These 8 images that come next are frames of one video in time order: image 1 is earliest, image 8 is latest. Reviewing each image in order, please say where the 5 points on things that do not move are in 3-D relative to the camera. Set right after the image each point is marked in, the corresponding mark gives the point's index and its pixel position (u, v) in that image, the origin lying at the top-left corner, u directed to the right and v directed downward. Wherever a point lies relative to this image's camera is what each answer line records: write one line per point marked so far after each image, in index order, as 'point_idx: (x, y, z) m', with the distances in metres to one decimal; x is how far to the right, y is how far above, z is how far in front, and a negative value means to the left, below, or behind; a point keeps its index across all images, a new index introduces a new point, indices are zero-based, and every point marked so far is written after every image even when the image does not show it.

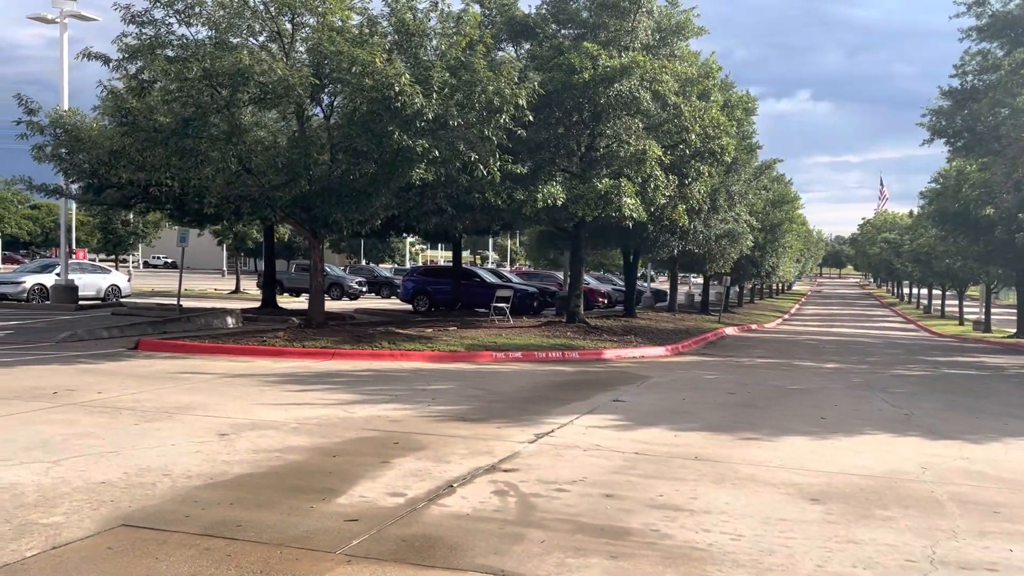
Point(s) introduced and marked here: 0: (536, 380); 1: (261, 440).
0: (+0.4, -1.4, +13.2) m
1: (-2.2, -1.4, +8.1) m
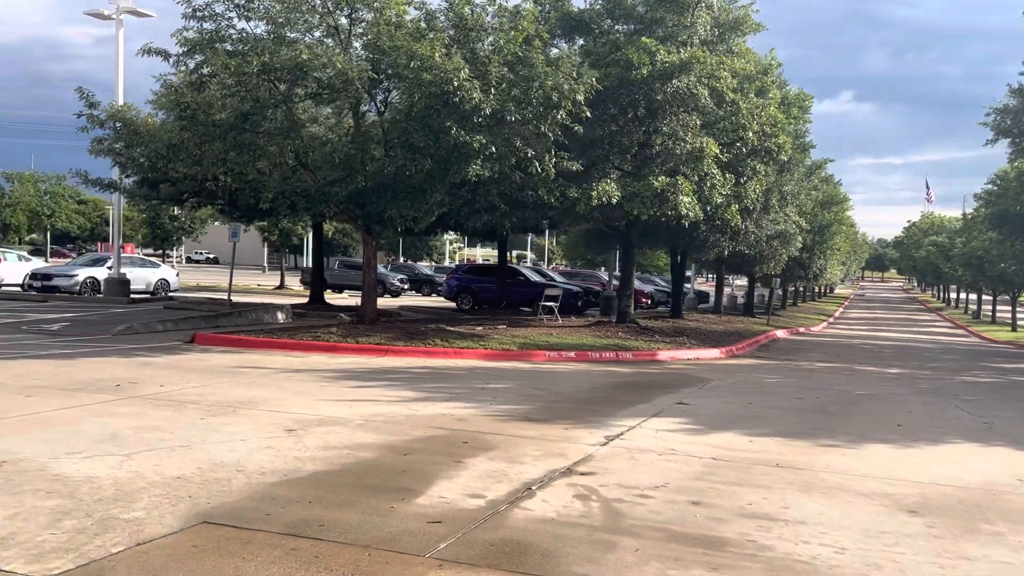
0: (+1.2, -1.3, +13.0) m
1: (-1.6, -1.3, +8.0) m
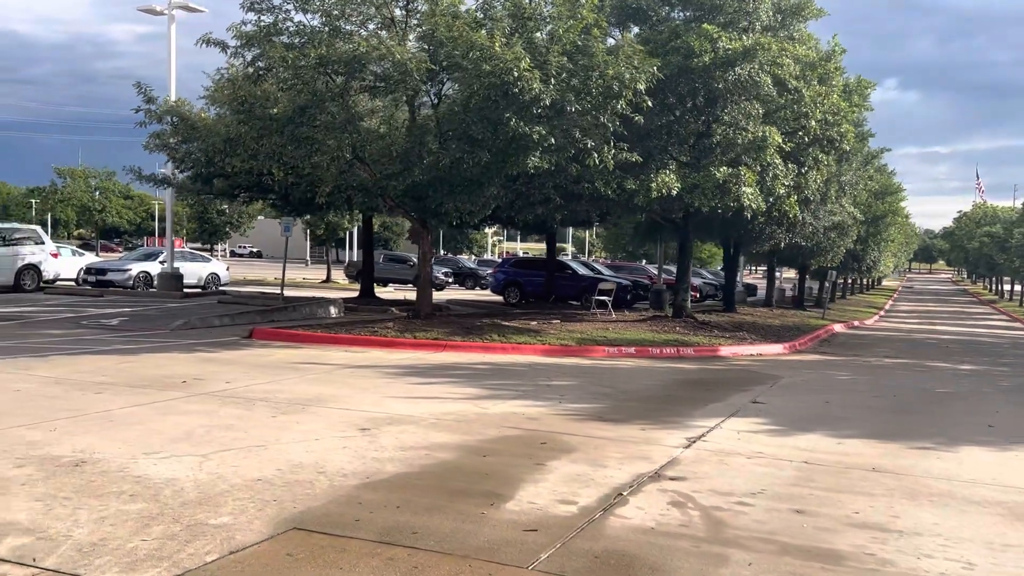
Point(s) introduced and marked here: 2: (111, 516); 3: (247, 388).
0: (+2.1, -1.3, +12.7) m
1: (-0.9, -1.3, +7.8) m
2: (-2.3, -1.3, +5.3) m
3: (-3.0, -1.1, +10.2) m
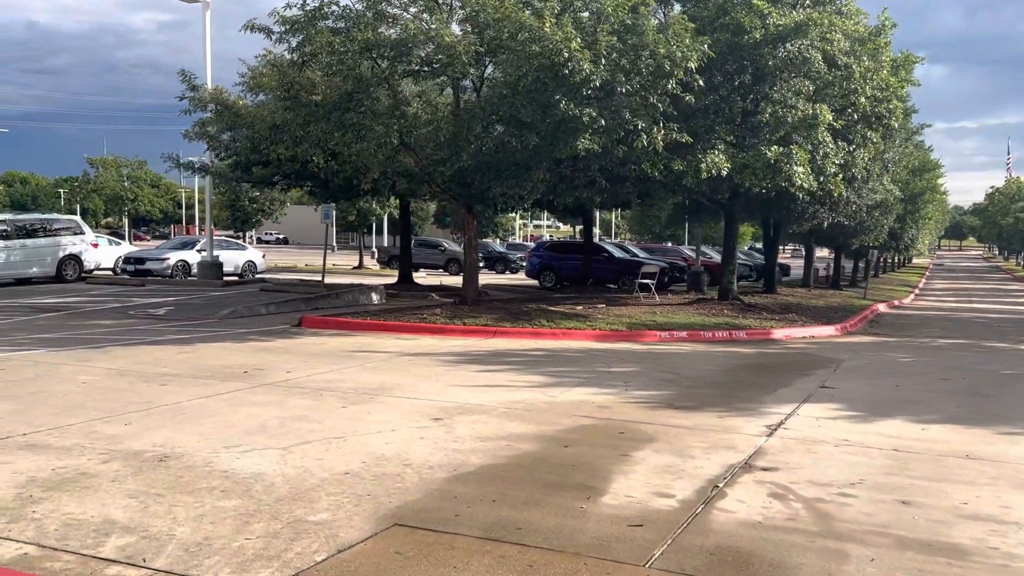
0: (+2.9, -1.0, +12.5) m
1: (-0.3, -1.2, +7.7) m
2: (-1.7, -1.3, +5.2) m
3: (-2.3, -1.0, +10.2) m
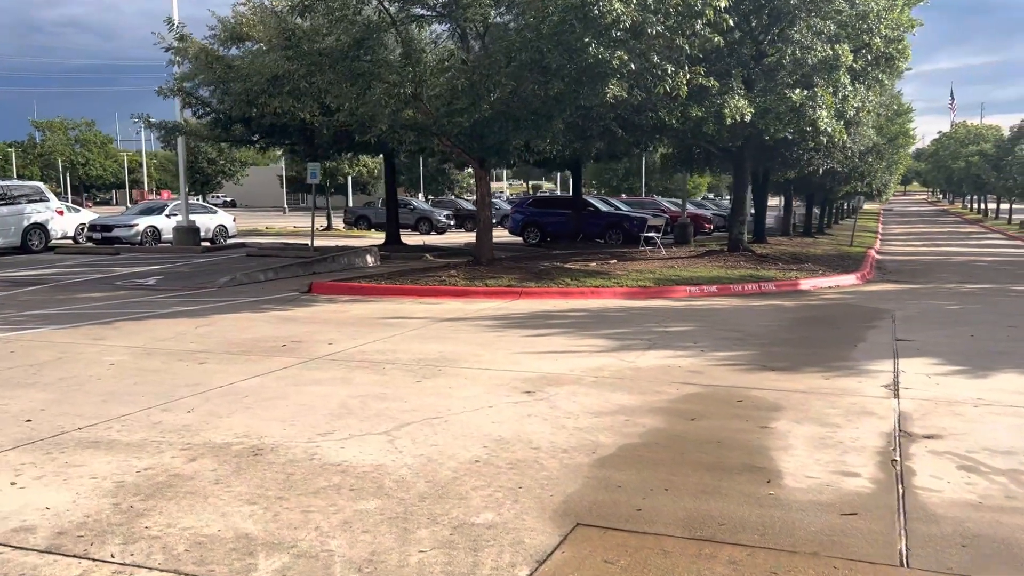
0: (+3.4, -0.4, +12.0) m
1: (+0.6, -0.9, +7.0) m
2: (-0.8, -1.1, +4.5) m
3: (-1.6, -0.6, +9.4) m
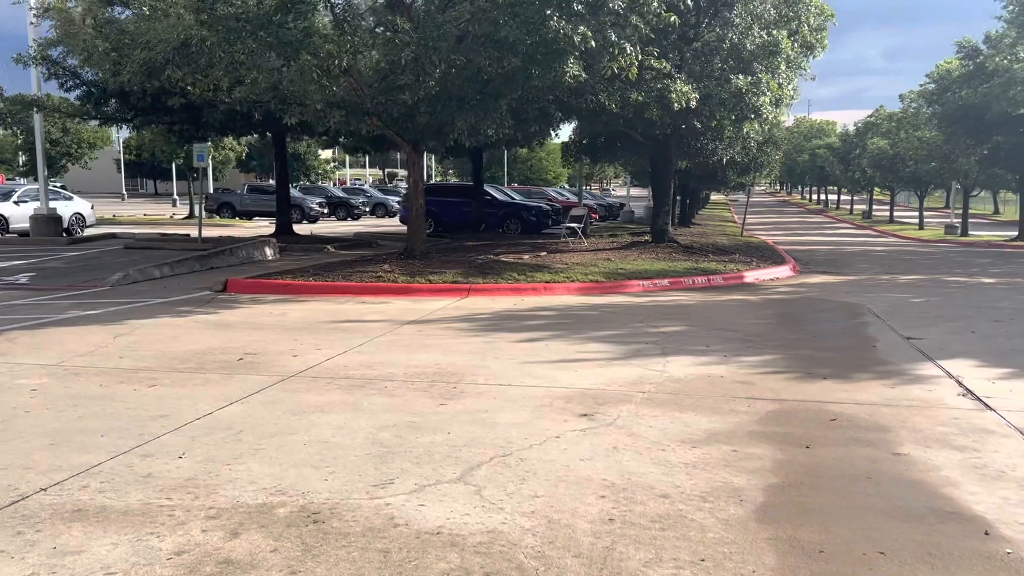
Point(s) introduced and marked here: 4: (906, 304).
0: (+3.0, -0.3, +11.3) m
1: (+1.0, -0.9, +6.0) m
2: (+0.1, -1.2, +3.2) m
3: (-1.5, -0.7, +8.0) m
4: (+5.3, -0.2, +12.3) m
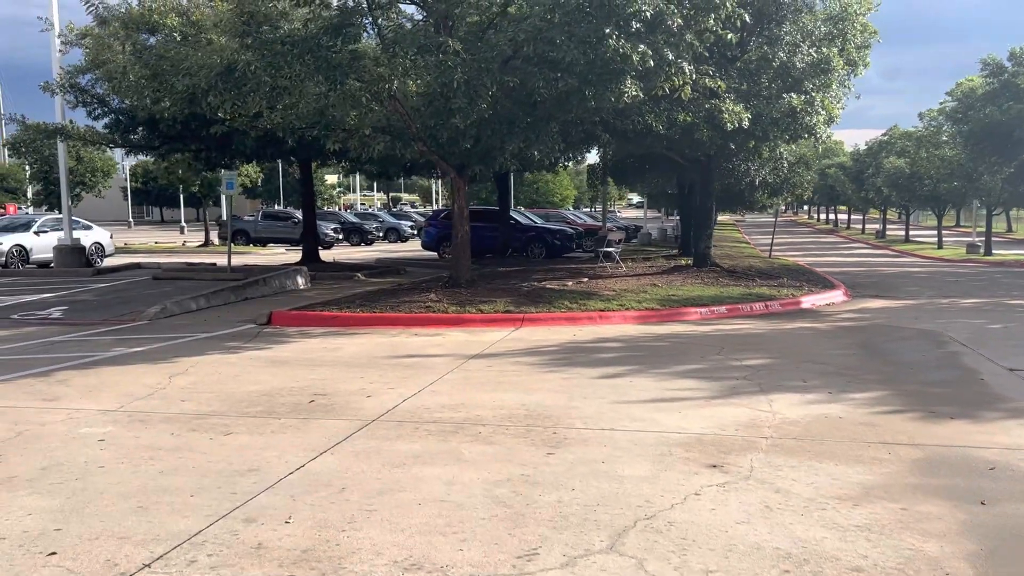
0: (+3.8, -0.7, +10.7) m
1: (+1.7, -1.1, +5.4) m
2: (+0.8, -1.4, +2.7) m
3: (-0.7, -1.0, +7.4) m
4: (+6.1, -0.5, +11.7) m
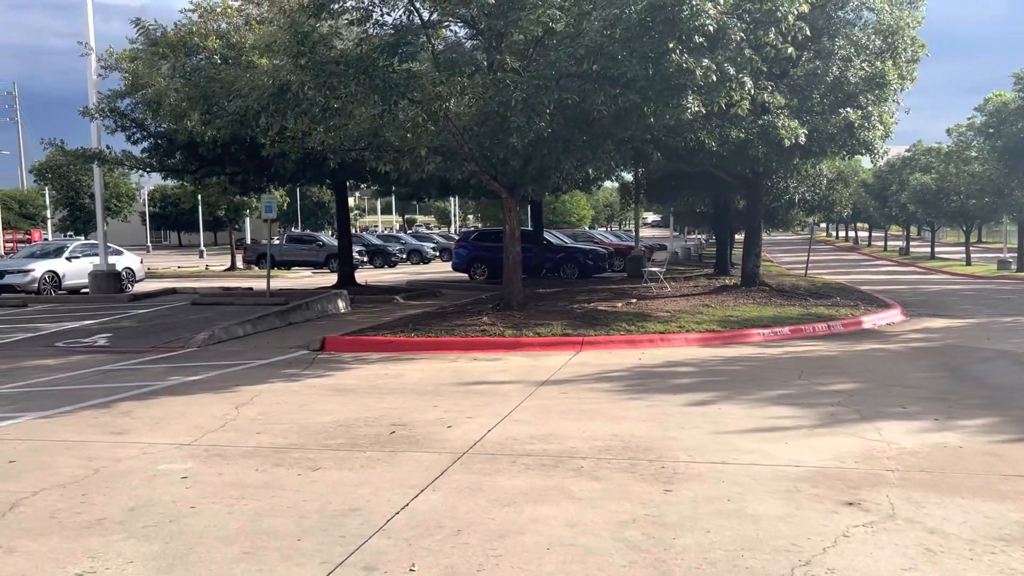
0: (+4.6, -0.9, +10.3) m
1: (+2.4, -1.3, +5.0) m
2: (+1.5, -1.5, +2.3) m
3: (0.0, -1.2, +7.0) m
4: (+6.9, -0.8, +11.3) m
